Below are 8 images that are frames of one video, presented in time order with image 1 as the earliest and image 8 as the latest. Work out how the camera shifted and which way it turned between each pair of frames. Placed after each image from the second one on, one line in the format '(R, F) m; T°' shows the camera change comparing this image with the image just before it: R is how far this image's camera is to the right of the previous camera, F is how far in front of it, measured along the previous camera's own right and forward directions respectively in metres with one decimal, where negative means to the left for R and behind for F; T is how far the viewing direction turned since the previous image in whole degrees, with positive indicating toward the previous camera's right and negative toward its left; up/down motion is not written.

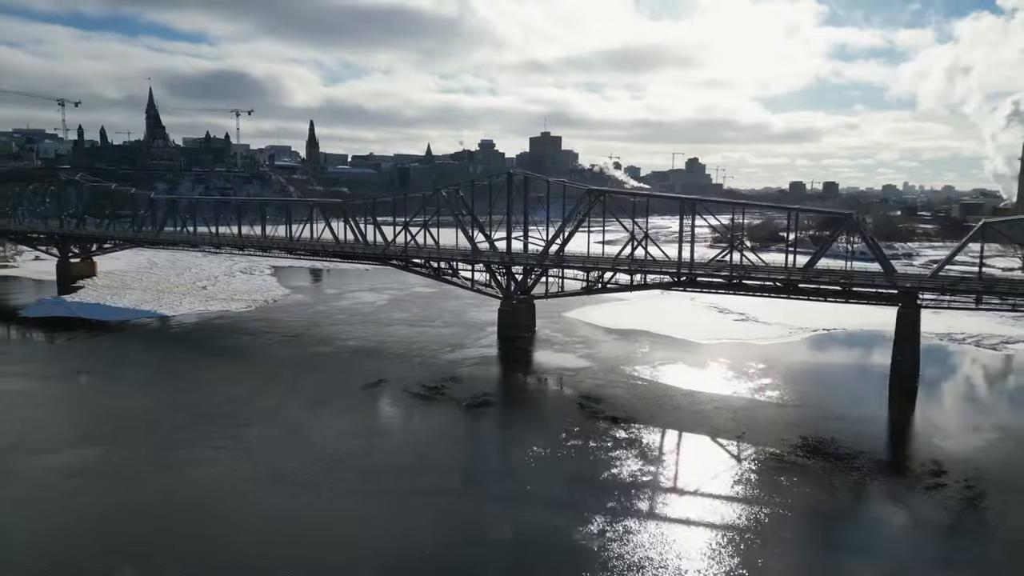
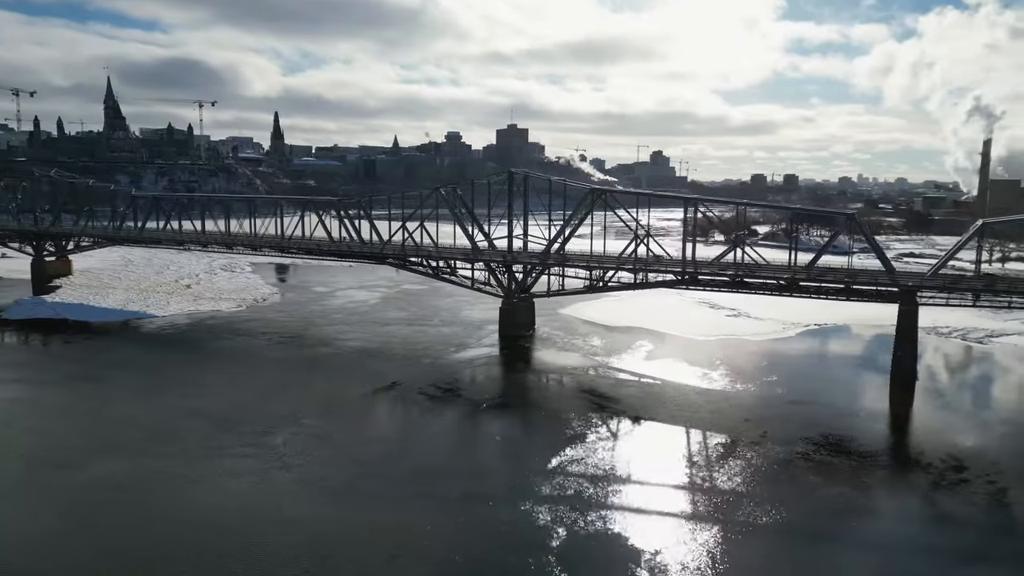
(-1.1, 0.0) m; +3°
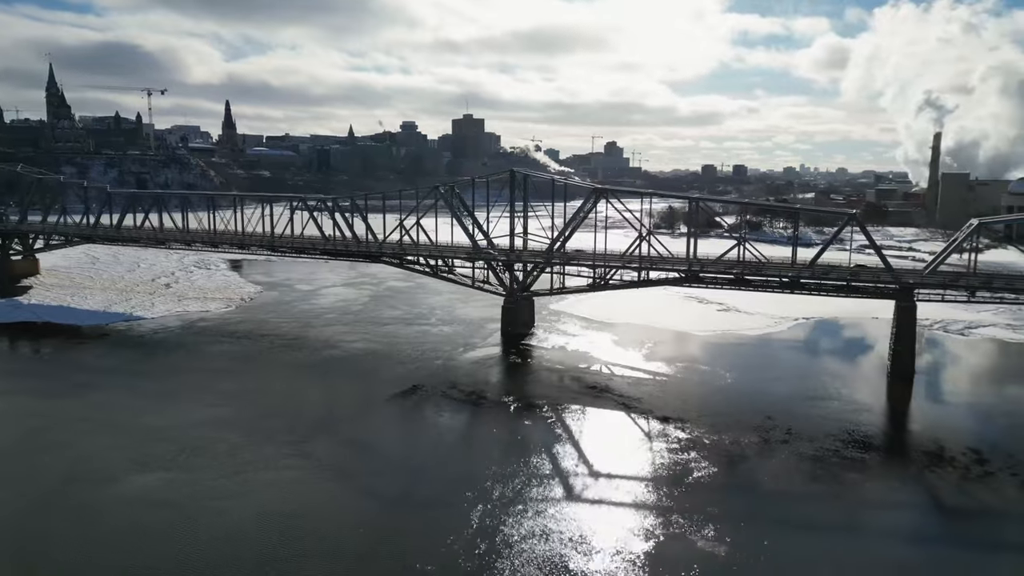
(-1.5, 0.0) m; +3°
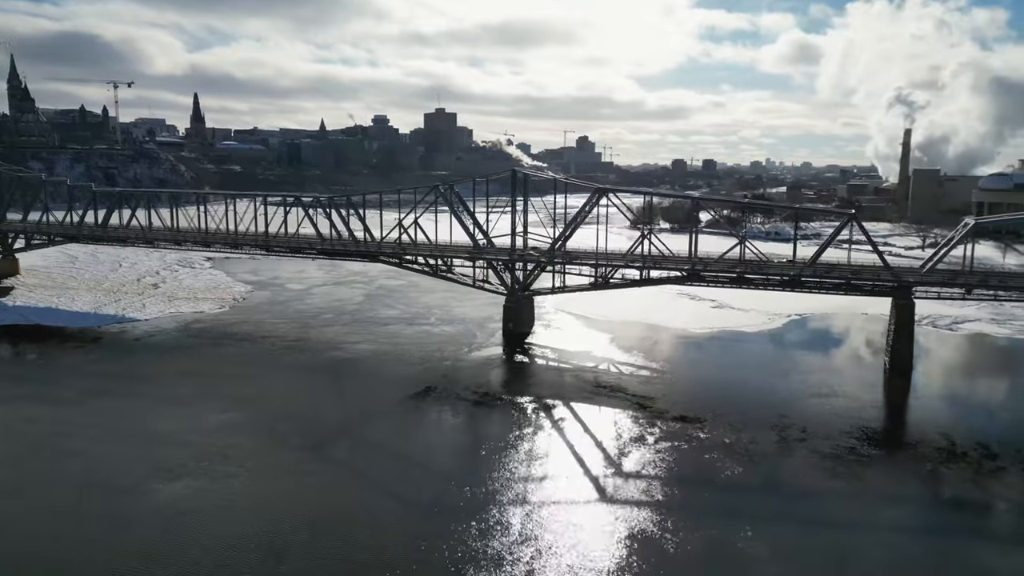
(-0.9, 0.0) m; +2°
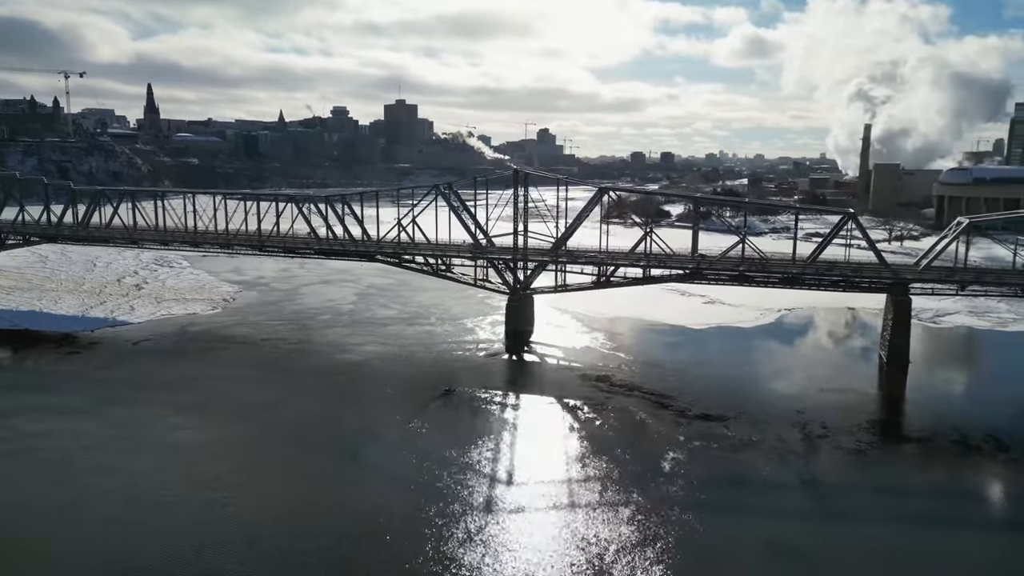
(-1.3, 0.0) m; +3°
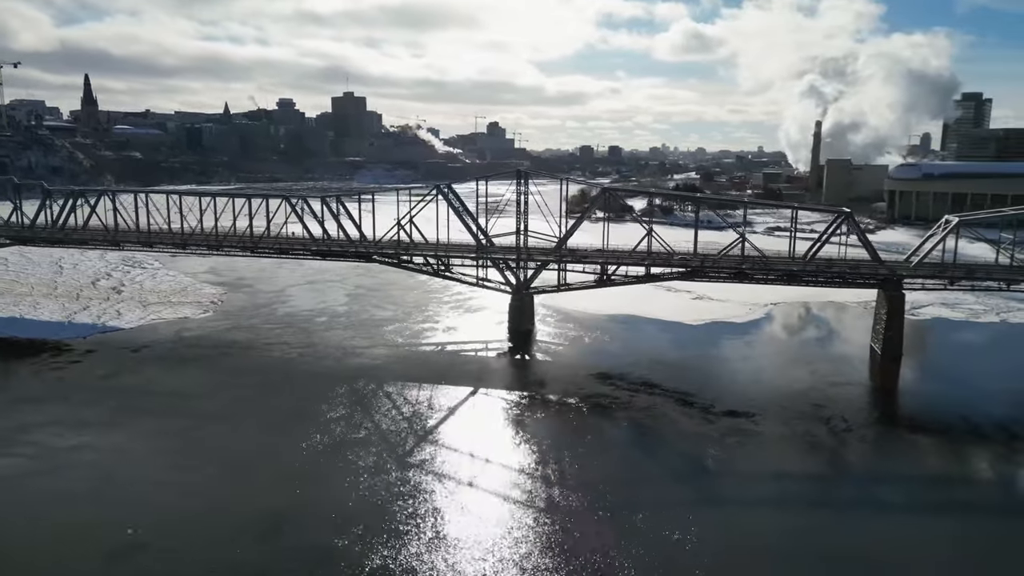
(-1.7, -0.1) m; +4°
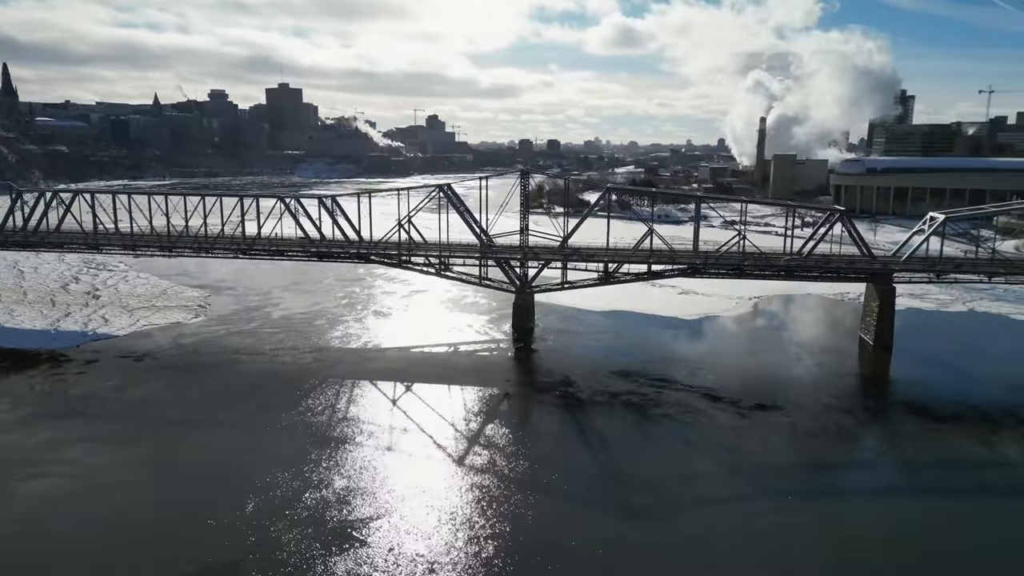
(-2.1, -0.1) m; +5°
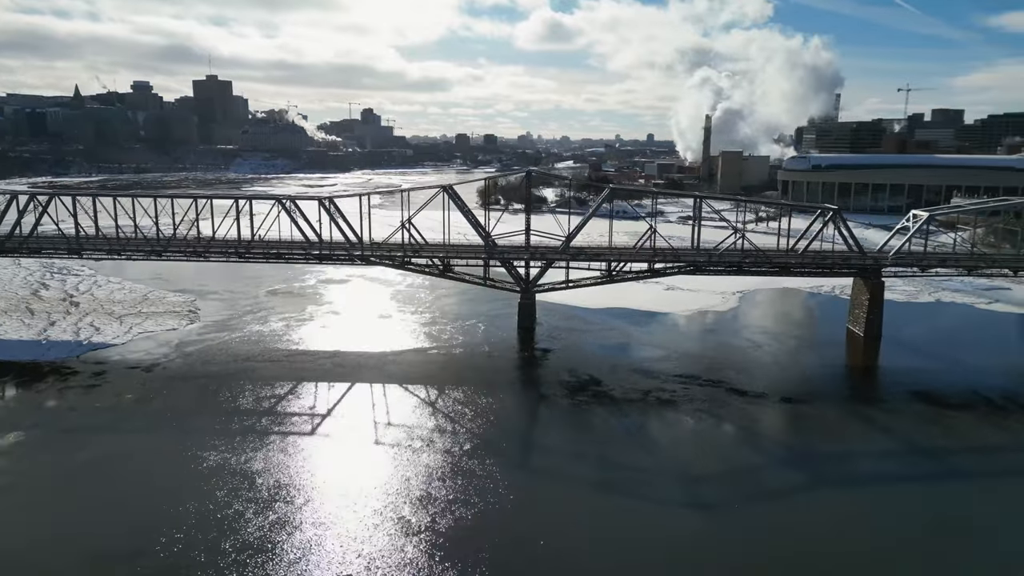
(-2.2, -0.1) m; +5°
